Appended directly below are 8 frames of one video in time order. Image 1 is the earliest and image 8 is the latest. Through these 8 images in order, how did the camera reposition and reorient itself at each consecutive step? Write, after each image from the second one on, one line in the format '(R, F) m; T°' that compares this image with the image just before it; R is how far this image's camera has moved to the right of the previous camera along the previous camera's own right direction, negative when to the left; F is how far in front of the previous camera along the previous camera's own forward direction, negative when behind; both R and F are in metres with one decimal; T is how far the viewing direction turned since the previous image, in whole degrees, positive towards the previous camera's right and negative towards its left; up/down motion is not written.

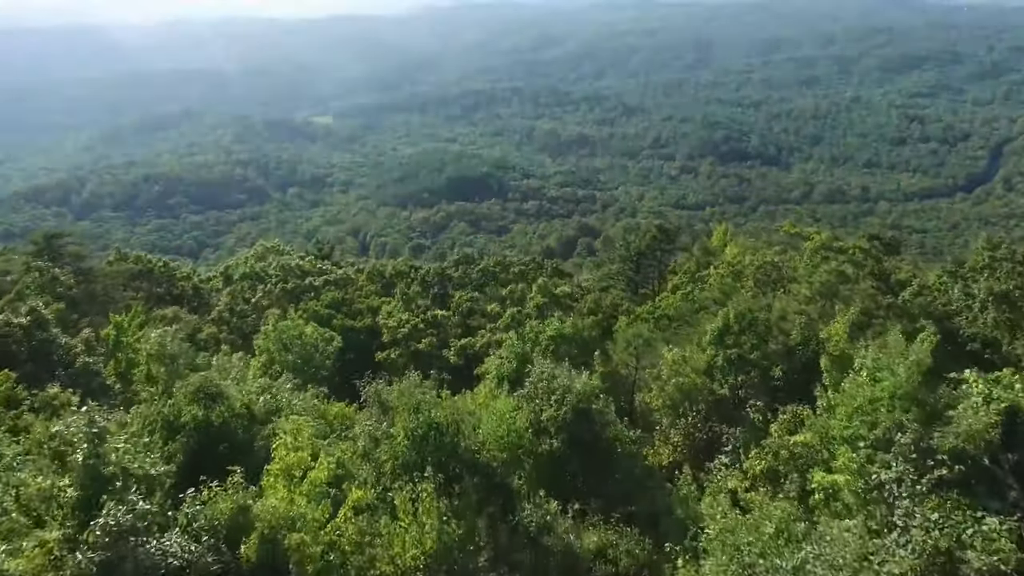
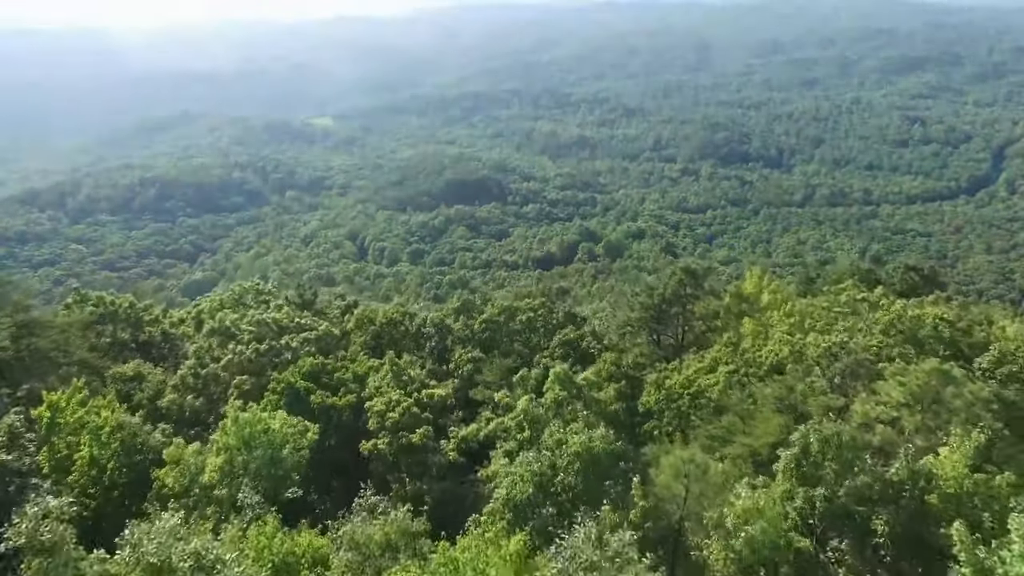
(-0.1, +0.7) m; 0°
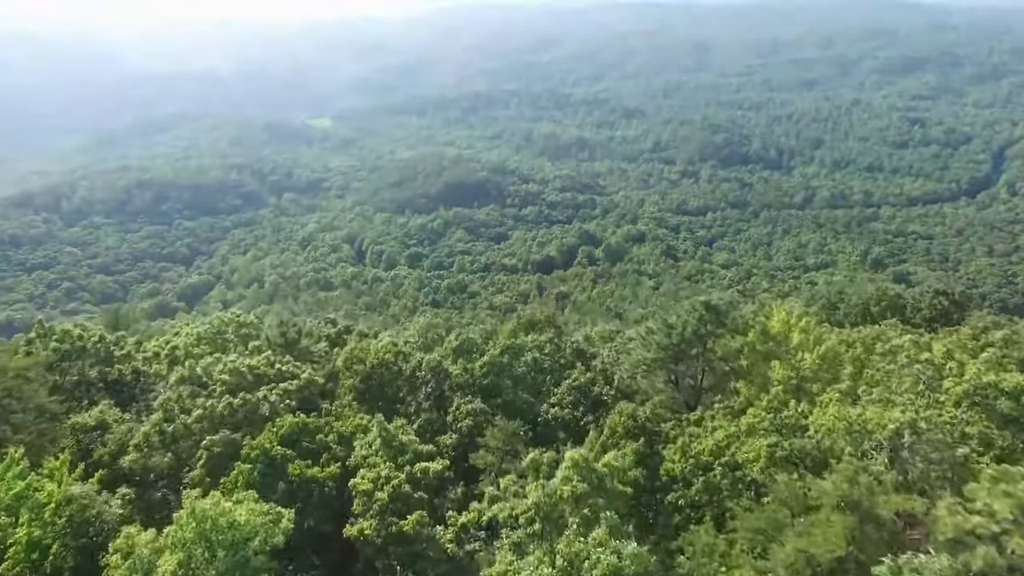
(0.0, +0.5) m; 0°
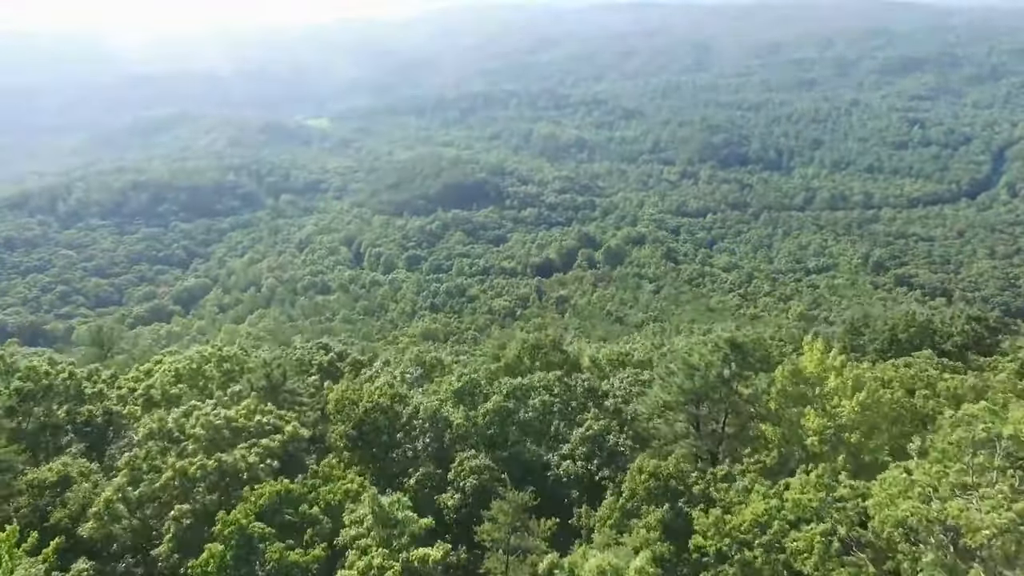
(0.0, +0.4) m; 0°
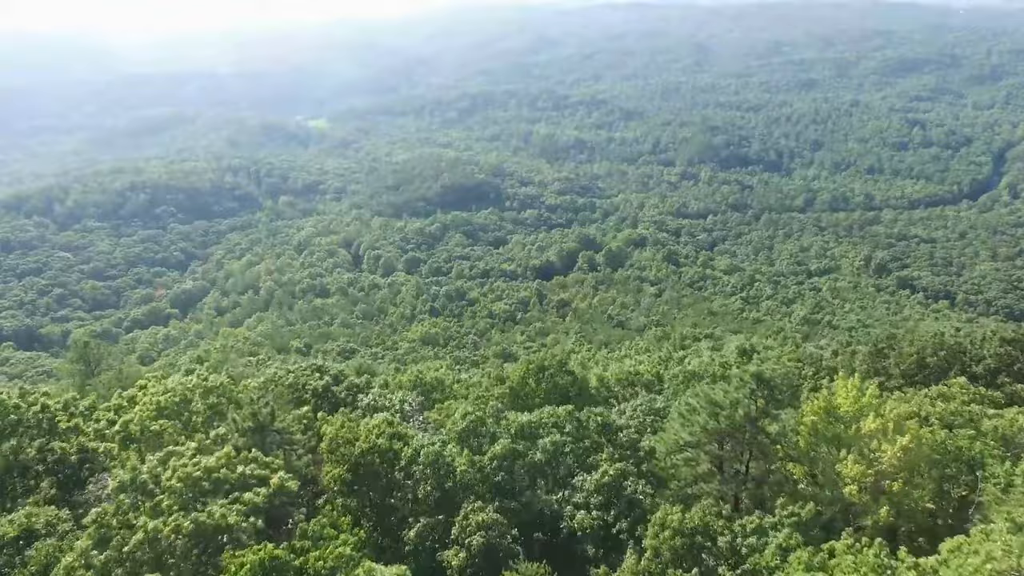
(0.0, +0.3) m; 0°
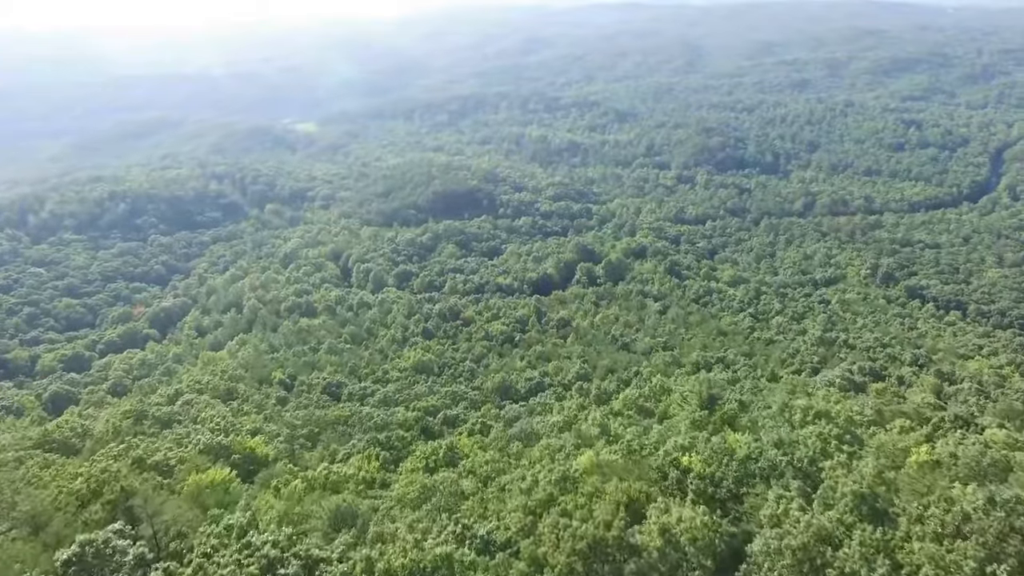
(-0.3, +2.1) m; +1°
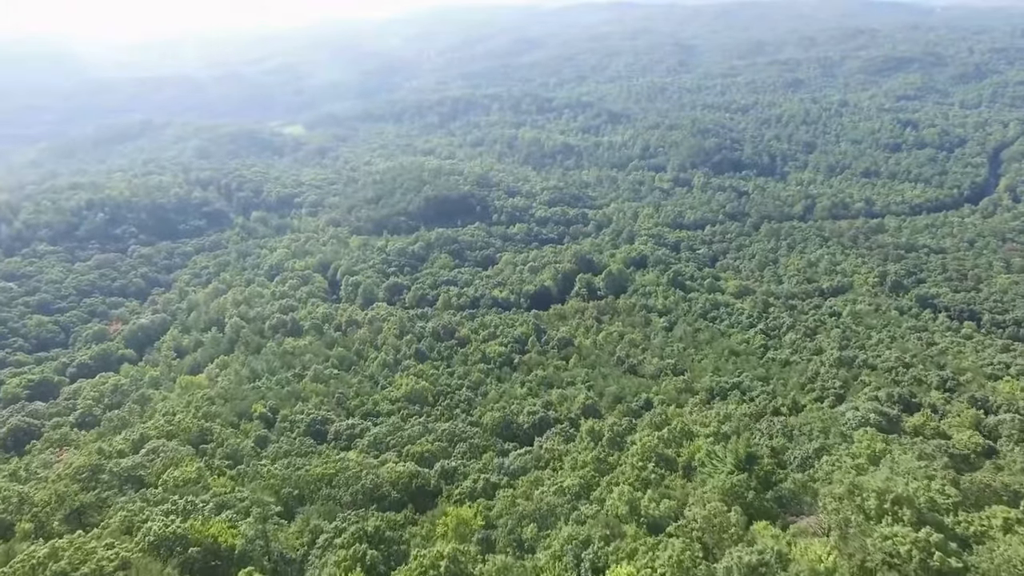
(-0.3, +2.2) m; +1°
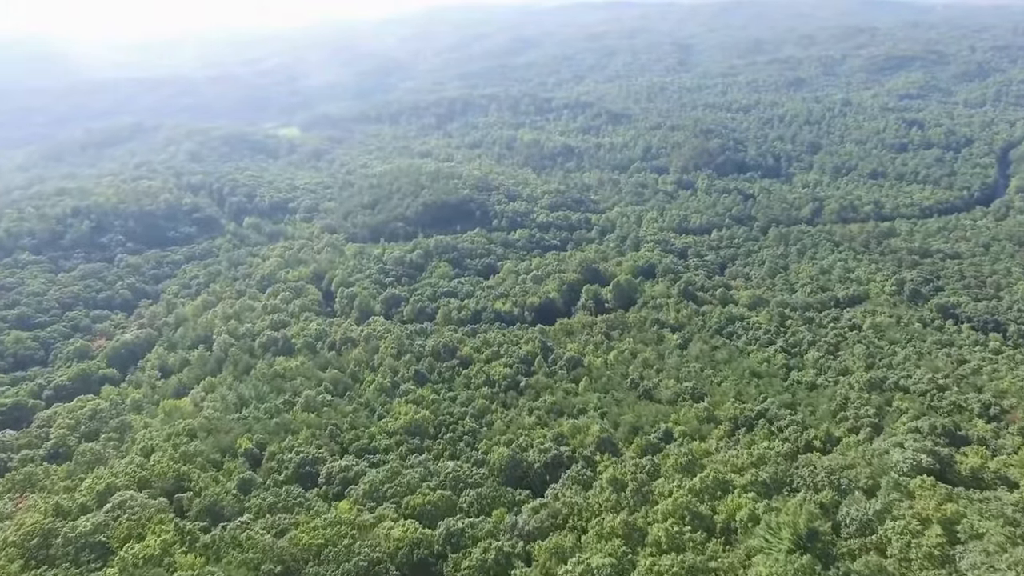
(-0.3, +2.2) m; 0°
